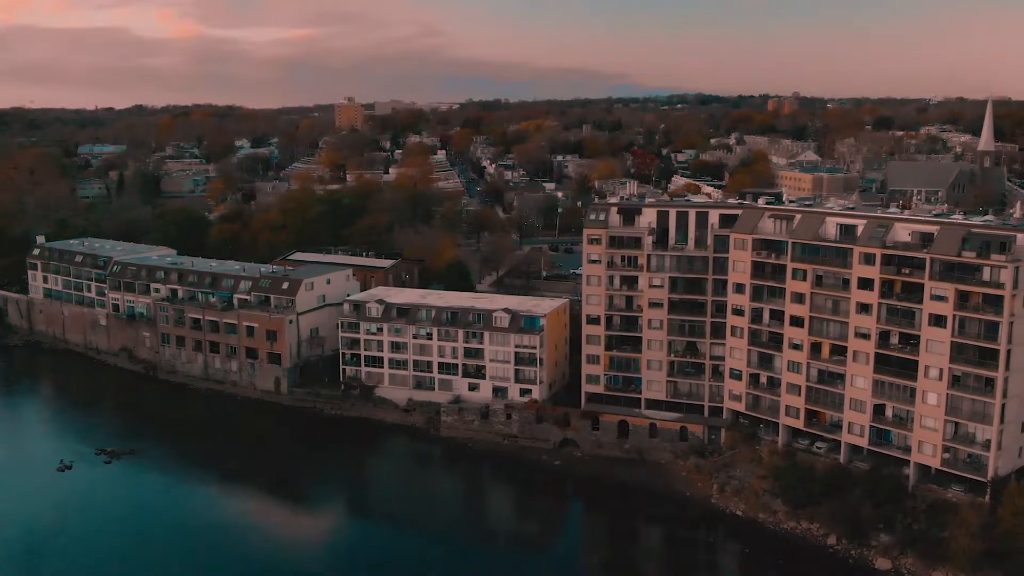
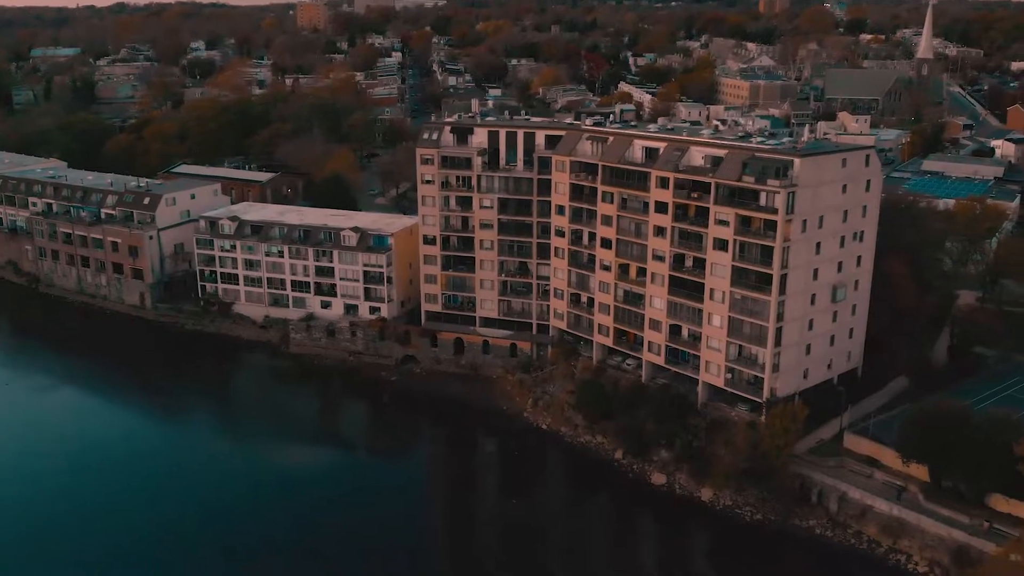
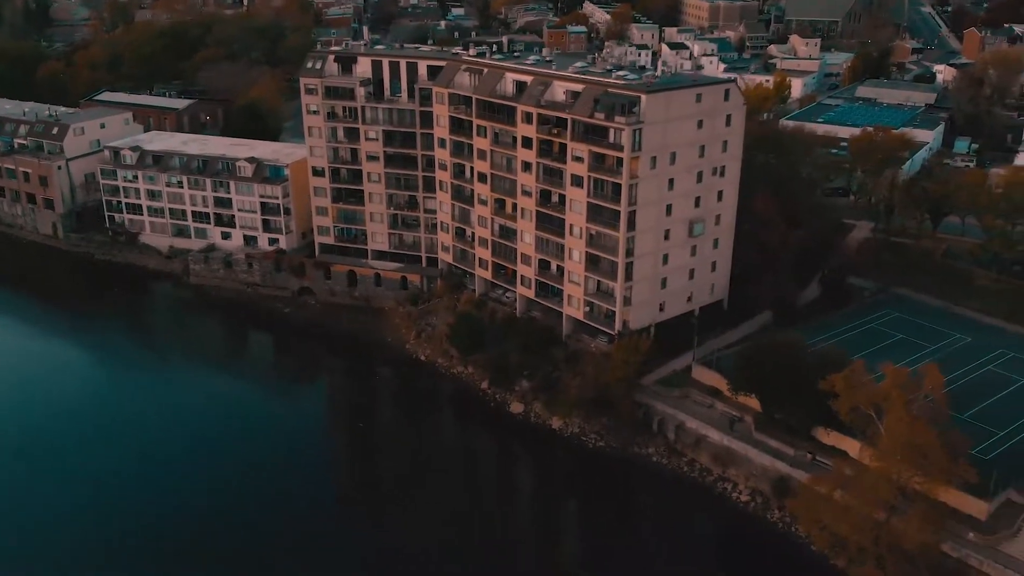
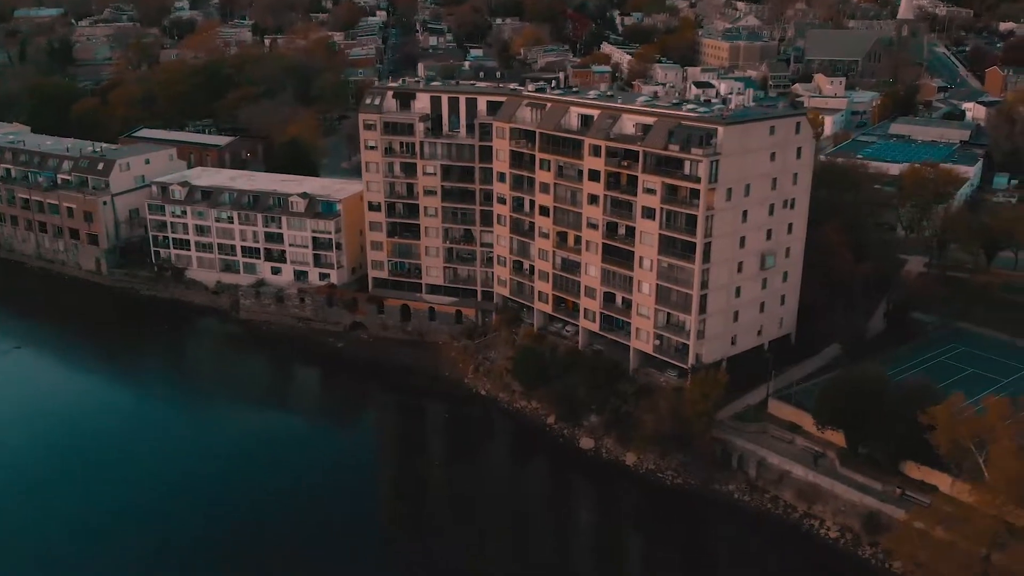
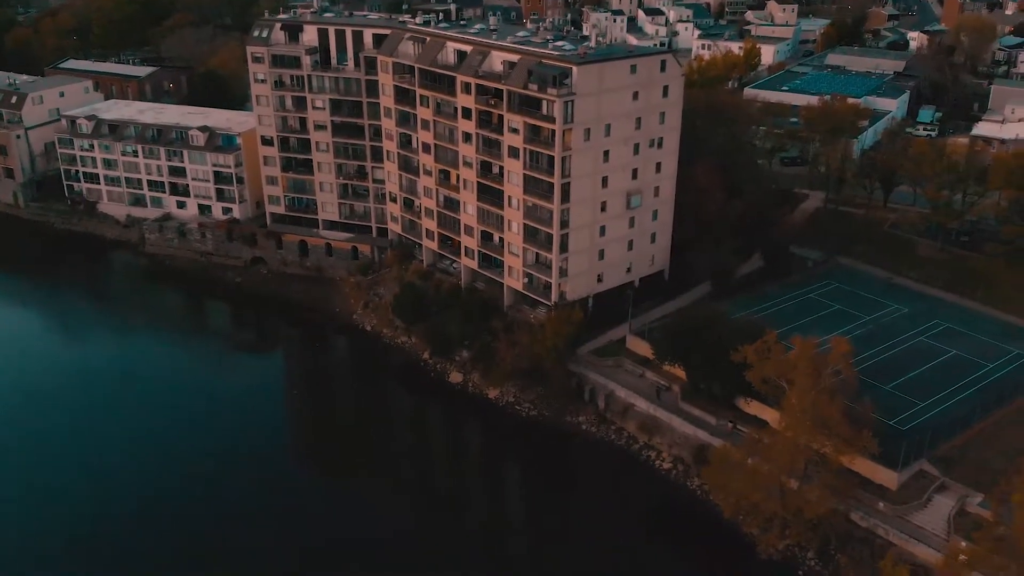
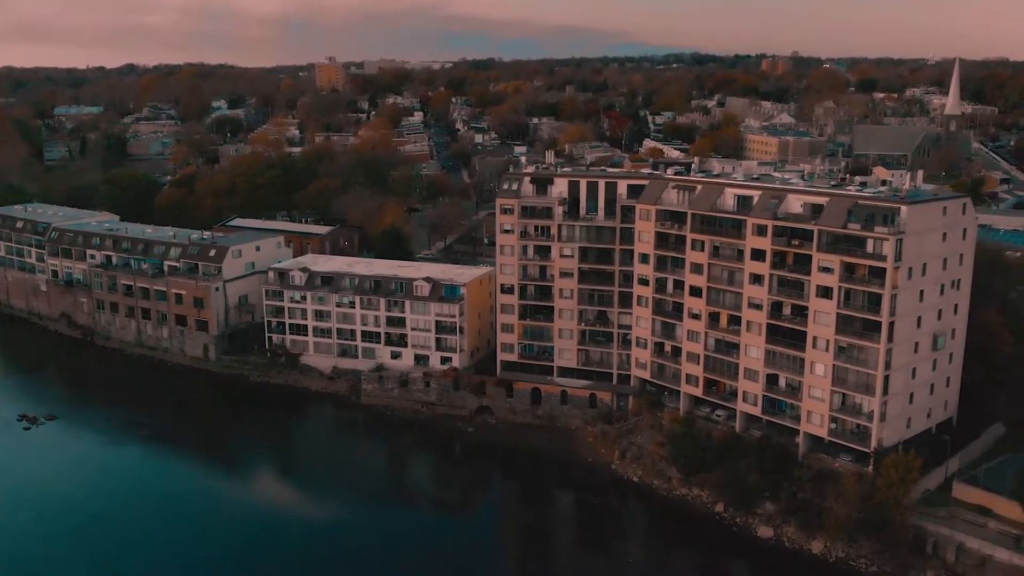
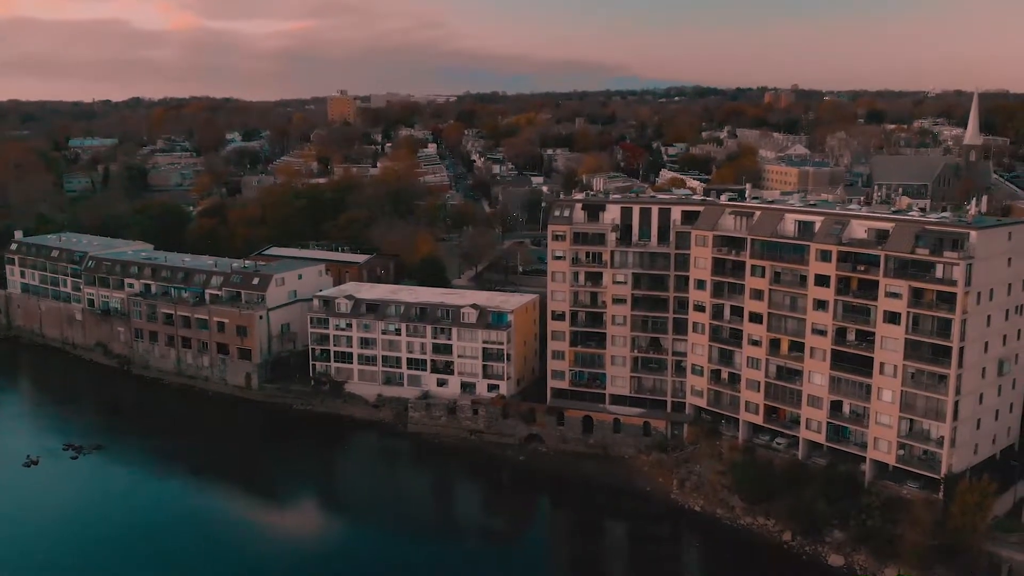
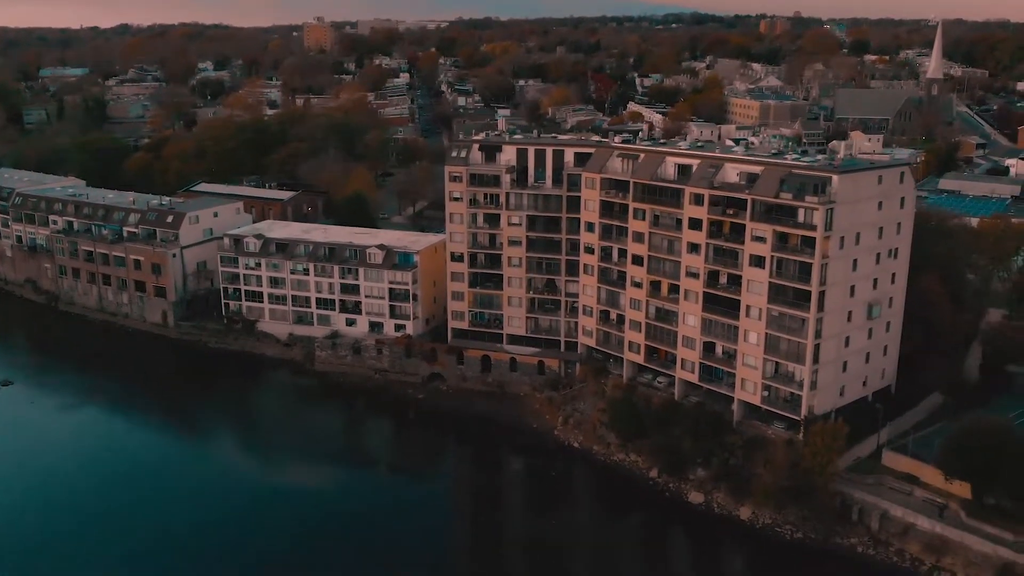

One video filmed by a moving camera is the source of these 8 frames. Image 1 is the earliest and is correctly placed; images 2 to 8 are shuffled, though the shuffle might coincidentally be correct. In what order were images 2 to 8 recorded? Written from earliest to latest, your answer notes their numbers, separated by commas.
7, 6, 8, 2, 4, 3, 5
